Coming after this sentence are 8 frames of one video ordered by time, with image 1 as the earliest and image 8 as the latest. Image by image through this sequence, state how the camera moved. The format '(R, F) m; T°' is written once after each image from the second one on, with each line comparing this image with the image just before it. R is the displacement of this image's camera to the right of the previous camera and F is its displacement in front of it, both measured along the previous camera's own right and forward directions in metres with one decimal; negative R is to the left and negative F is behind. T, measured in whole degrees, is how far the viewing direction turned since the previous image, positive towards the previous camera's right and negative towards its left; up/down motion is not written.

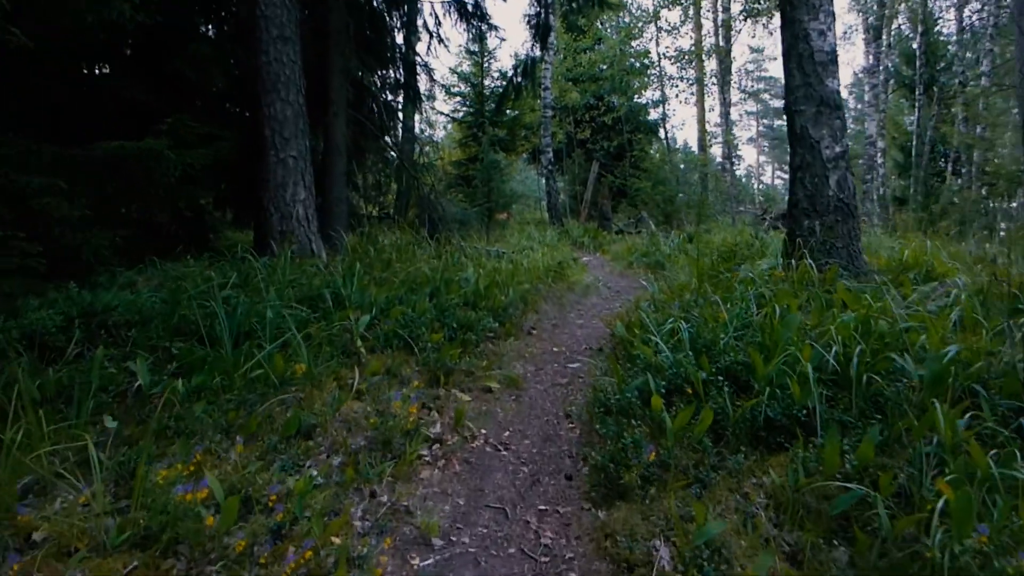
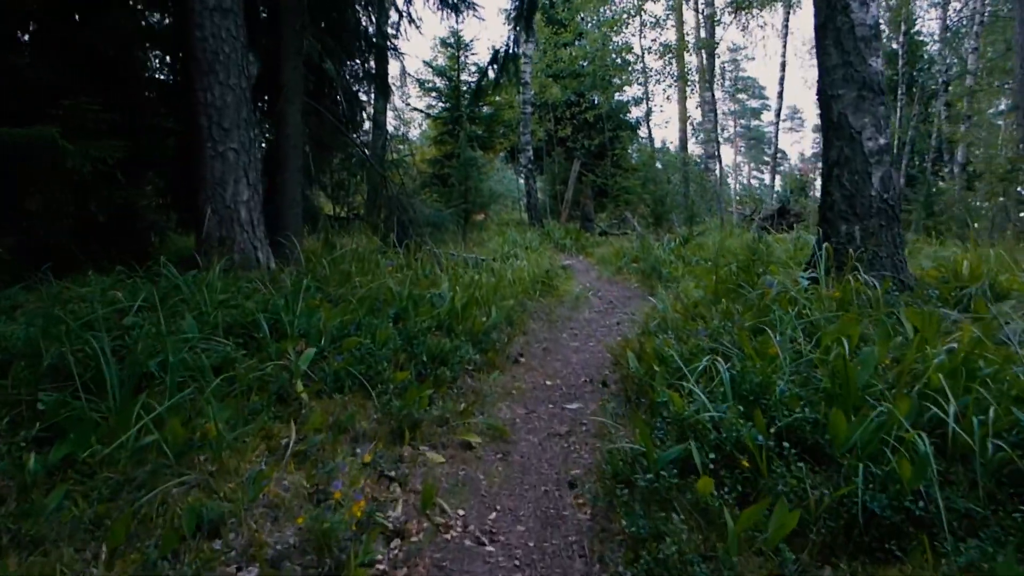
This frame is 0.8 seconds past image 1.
(0.0, +1.0) m; +2°
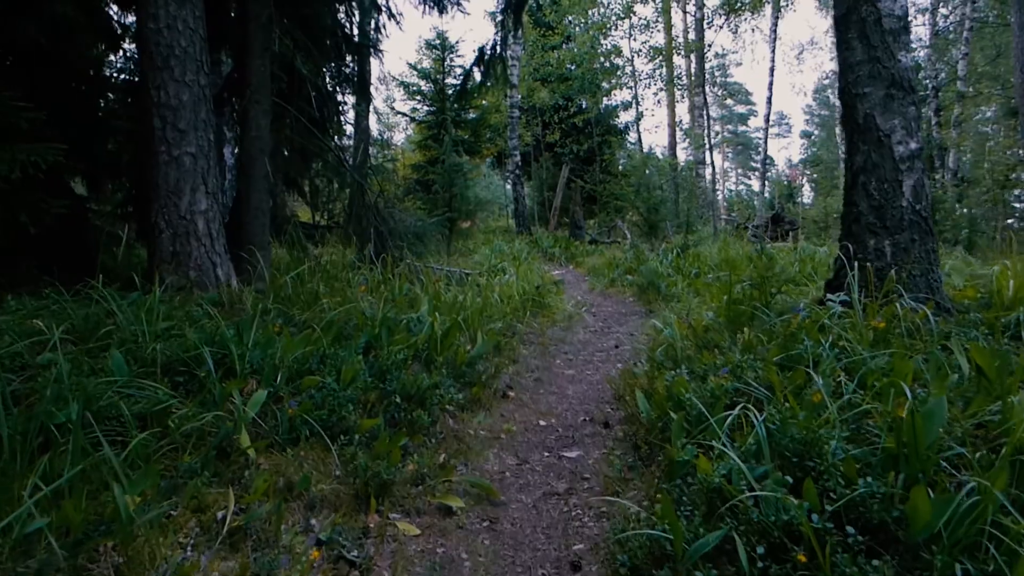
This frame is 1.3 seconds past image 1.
(0.0, +0.6) m; +1°
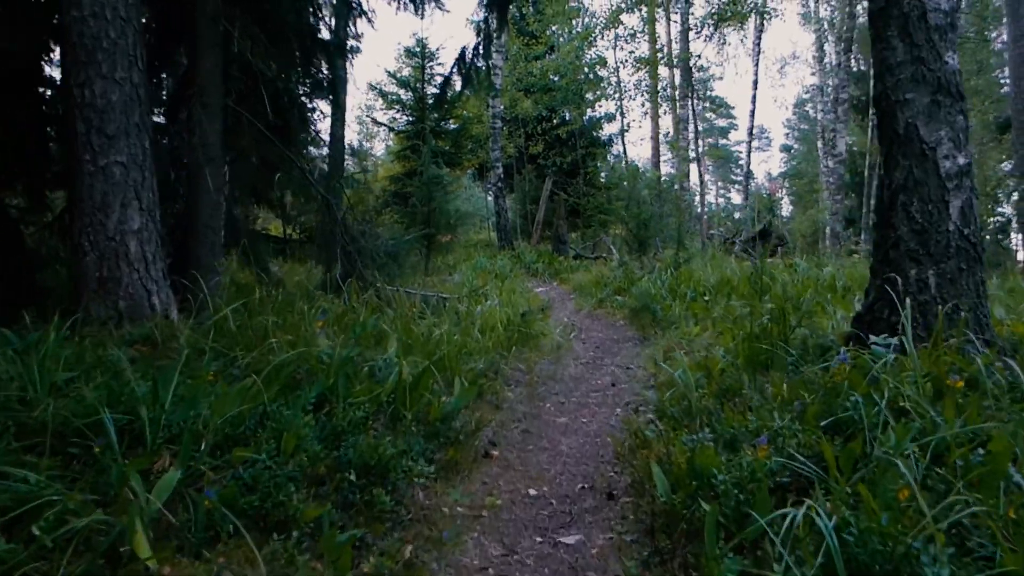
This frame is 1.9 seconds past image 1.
(0.0, +0.7) m; +1°
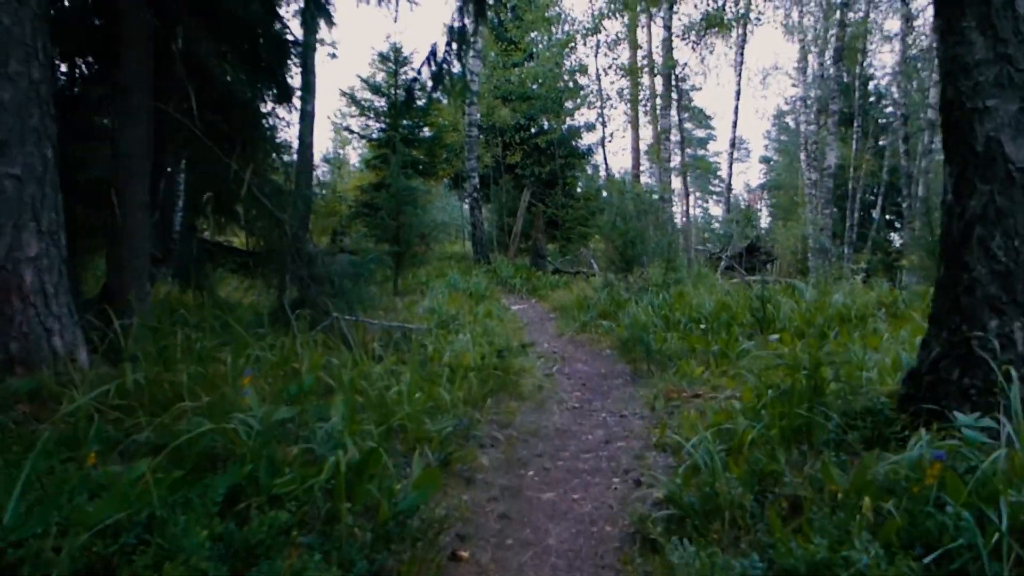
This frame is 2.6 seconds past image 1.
(0.0, +0.8) m; +2°
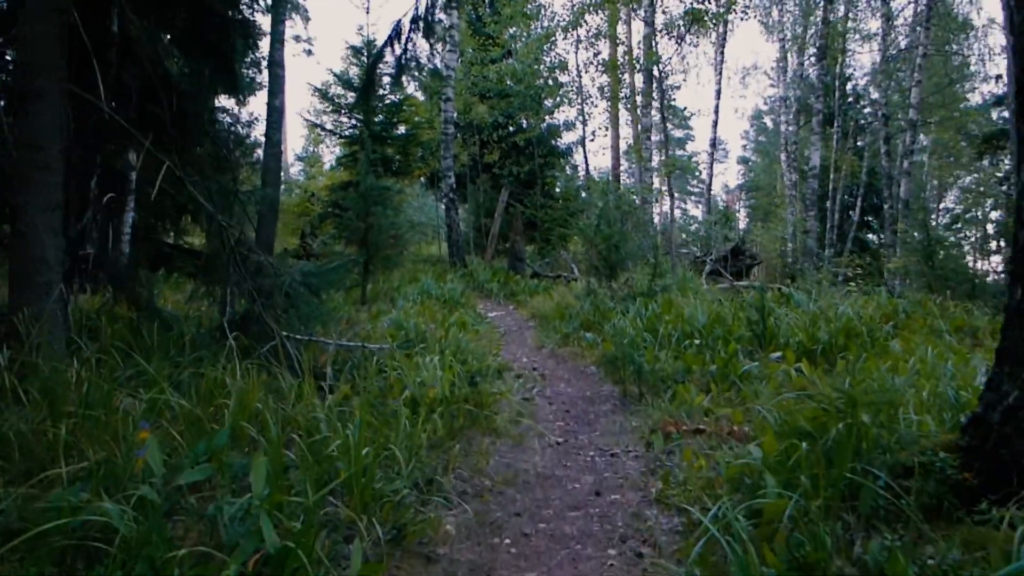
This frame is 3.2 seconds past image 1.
(0.0, +0.7) m; +2°
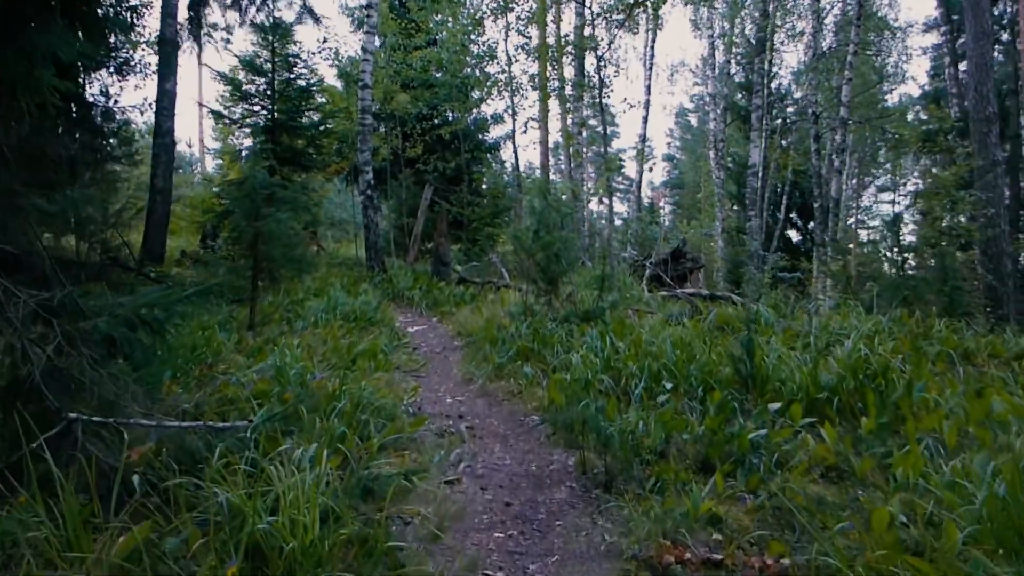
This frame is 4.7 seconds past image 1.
(0.0, +1.6) m; +5°
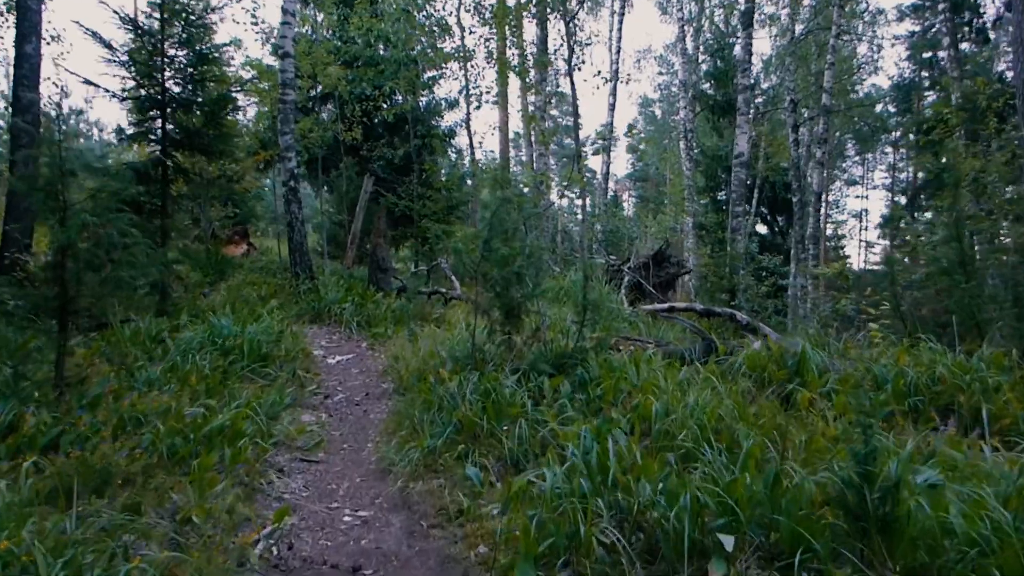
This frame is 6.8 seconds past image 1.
(+0.1, +2.5) m; +3°
